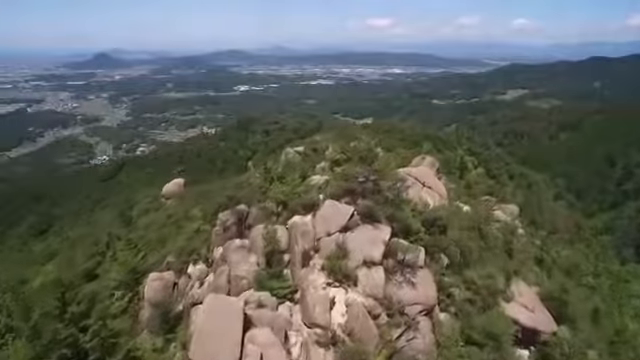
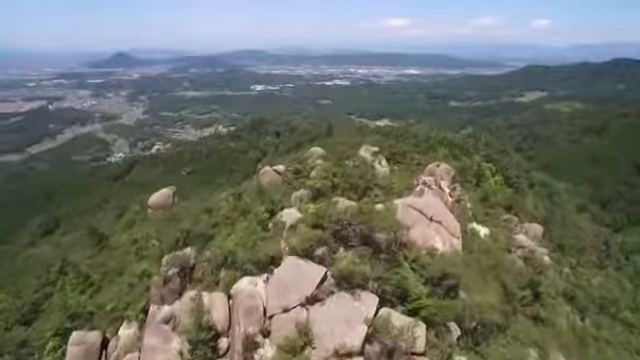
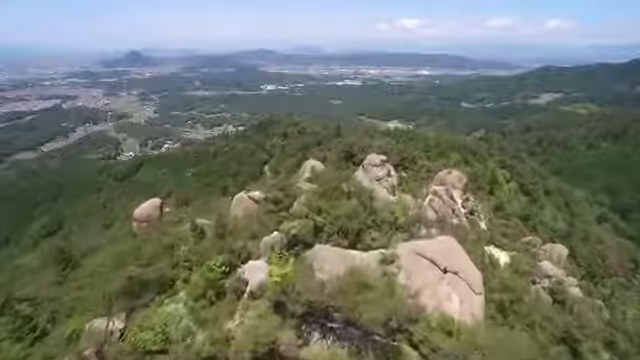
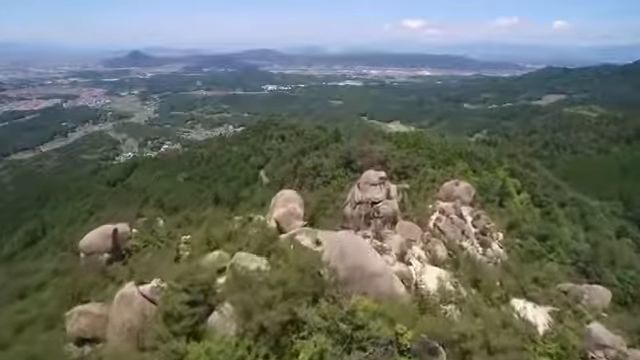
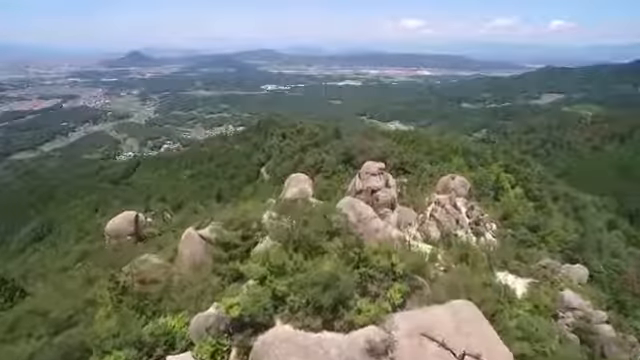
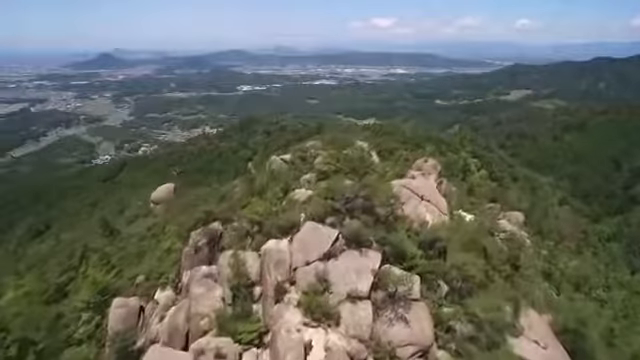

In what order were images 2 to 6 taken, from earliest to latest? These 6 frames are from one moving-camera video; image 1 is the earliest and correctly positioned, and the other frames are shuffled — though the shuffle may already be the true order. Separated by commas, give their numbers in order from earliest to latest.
6, 2, 3, 5, 4
